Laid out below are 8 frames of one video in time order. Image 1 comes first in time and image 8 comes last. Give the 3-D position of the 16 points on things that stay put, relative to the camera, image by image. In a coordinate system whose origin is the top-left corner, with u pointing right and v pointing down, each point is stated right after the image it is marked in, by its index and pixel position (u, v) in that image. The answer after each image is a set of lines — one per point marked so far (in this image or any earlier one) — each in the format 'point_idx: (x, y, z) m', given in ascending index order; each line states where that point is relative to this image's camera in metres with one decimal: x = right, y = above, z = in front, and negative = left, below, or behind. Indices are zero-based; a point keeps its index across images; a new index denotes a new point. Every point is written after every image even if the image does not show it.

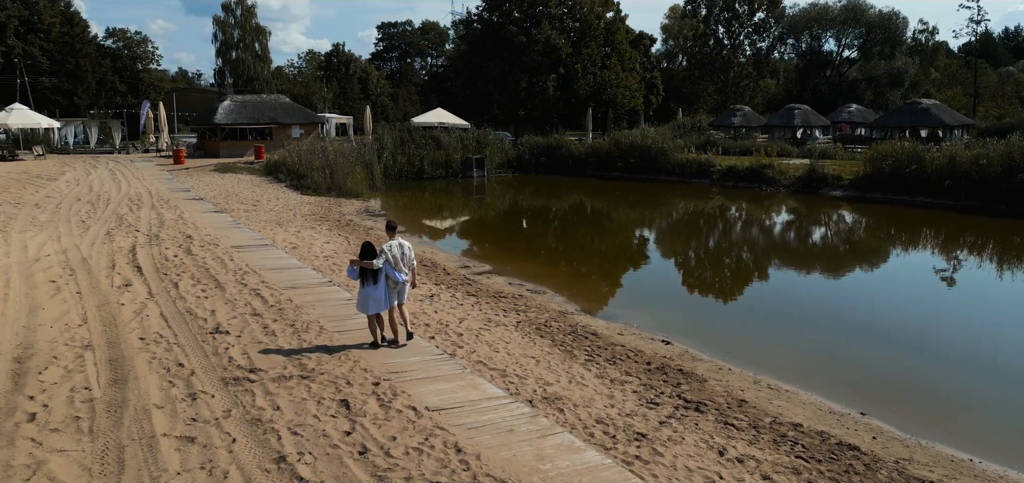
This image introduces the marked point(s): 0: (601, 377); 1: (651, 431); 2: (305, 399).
0: (+0.7, -1.1, +6.1) m
1: (+0.9, -1.3, +4.9) m
2: (-1.3, -1.0, +4.7) m
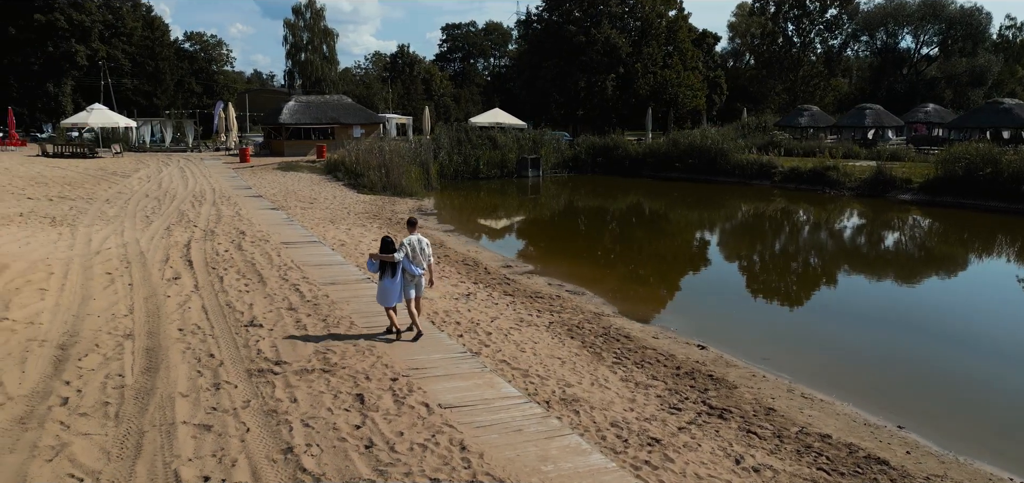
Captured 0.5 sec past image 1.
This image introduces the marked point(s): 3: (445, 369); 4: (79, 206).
0: (+0.9, -1.2, +6.1) m
1: (+1.0, -1.3, +4.8) m
2: (-1.3, -1.0, +4.8) m
3: (-0.5, -1.0, +5.4) m
4: (-8.6, +0.7, +14.3) m
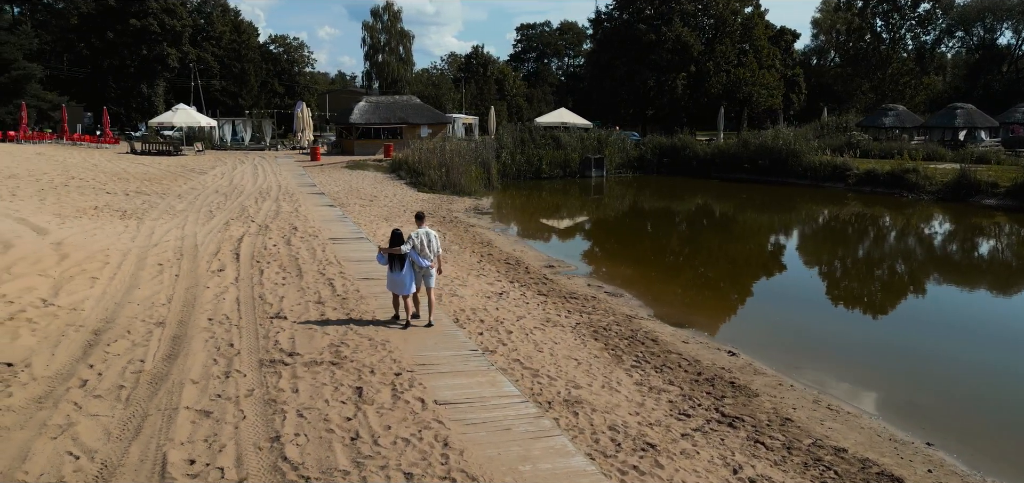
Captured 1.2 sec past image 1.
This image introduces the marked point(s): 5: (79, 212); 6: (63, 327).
0: (+1.0, -1.2, +6.0) m
1: (+1.0, -1.3, +4.7) m
2: (-1.3, -1.0, +4.9) m
3: (-0.5, -0.9, +5.5) m
4: (-7.5, +0.9, +15.1) m
5: (-7.3, +0.5, +12.2) m
6: (-3.6, -0.7, +5.8) m
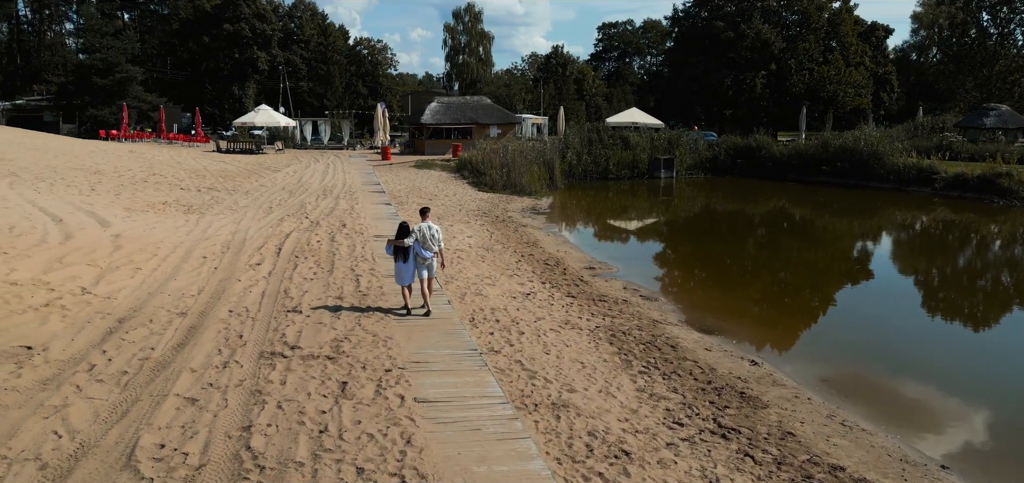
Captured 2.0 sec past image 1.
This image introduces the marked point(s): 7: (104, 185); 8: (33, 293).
0: (+1.0, -1.2, +5.8) m
1: (+0.8, -1.3, +4.6) m
2: (-1.4, -0.9, +5.0) m
3: (-0.5, -0.9, +5.5) m
4: (-6.4, +1.0, +15.9) m
5: (-6.5, +0.6, +13.0) m
6: (-3.6, -0.6, +6.2) m
7: (-8.5, +1.2, +15.2) m
8: (-4.3, -0.5, +6.5) m
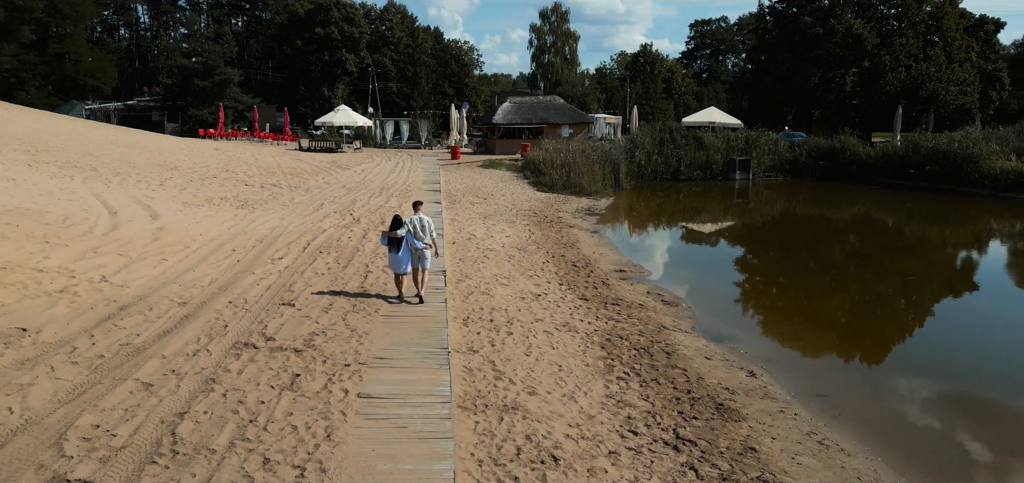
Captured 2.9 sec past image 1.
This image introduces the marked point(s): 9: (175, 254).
0: (+0.8, -1.2, +5.7) m
1: (+0.4, -1.3, +4.5) m
2: (-1.7, -0.9, +5.2) m
3: (-0.8, -0.9, +5.5) m
4: (-5.4, +1.1, +16.6) m
5: (-5.8, +0.8, +13.7) m
6: (-3.8, -0.5, +6.6) m
7: (-7.5, +1.4, +16.1) m
8: (-4.4, -0.4, +7.0) m
9: (-4.2, -0.2, +9.0) m
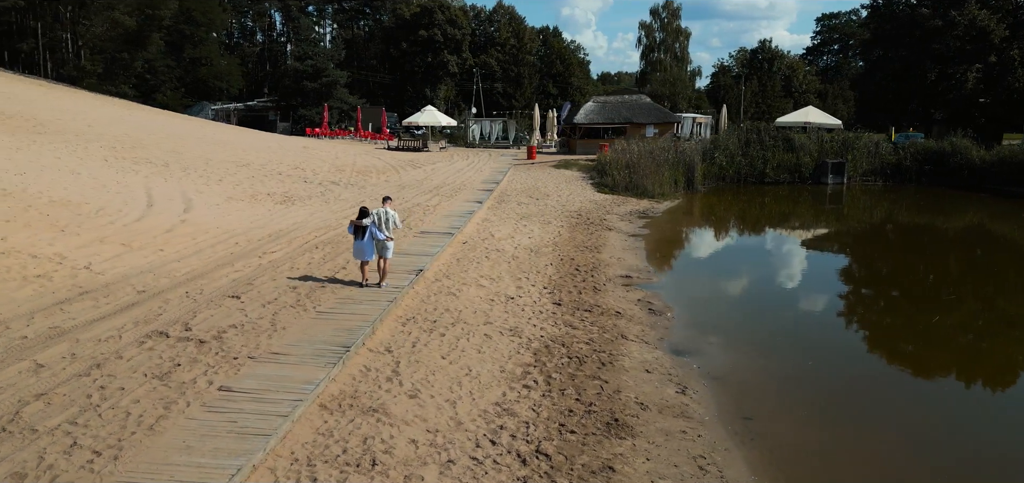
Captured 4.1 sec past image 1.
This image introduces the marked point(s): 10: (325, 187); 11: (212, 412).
0: (-0.1, -1.2, +5.5) m
1: (-0.7, -1.3, +4.4) m
2: (-2.6, -0.9, +5.5) m
3: (-1.7, -0.9, +5.7) m
4: (-4.3, +1.2, +17.3) m
5: (-5.3, +0.9, +14.5) m
6: (-4.4, -0.4, +7.2) m
7: (-6.5, +1.6, +17.2) m
8: (-5.0, -0.3, +7.7) m
9: (-4.4, 0.0, +9.6) m
10: (-4.5, +1.3, +17.5) m
11: (-1.9, -1.1, +4.6) m
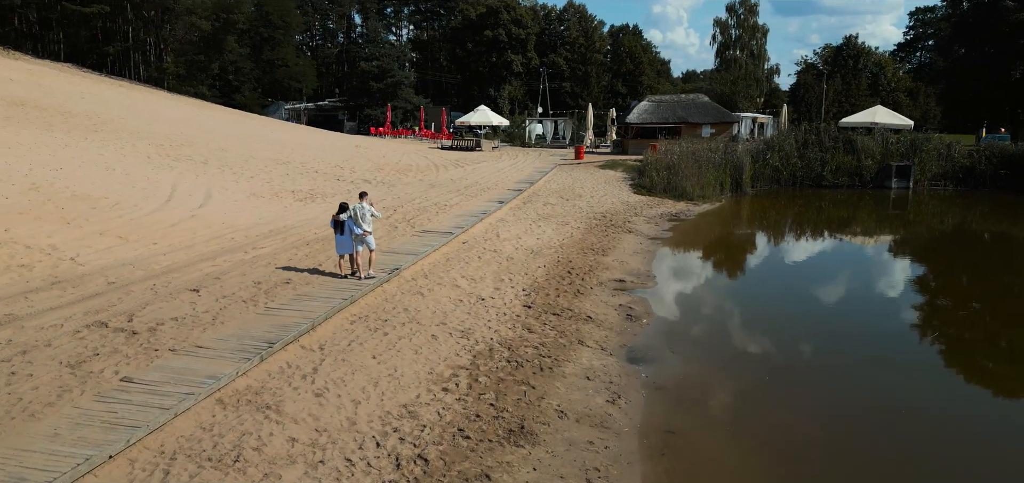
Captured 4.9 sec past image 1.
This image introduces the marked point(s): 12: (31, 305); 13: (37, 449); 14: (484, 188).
0: (-0.8, -1.2, +5.5) m
1: (-1.5, -1.3, +4.4) m
2: (-3.3, -0.8, +5.7) m
3: (-2.3, -0.9, +5.8) m
4: (-3.7, +1.3, +17.6) m
5: (-4.9, +1.0, +15.0) m
6: (-4.9, -0.4, +7.6) m
7: (-5.9, +1.7, +17.7) m
8: (-5.4, -0.2, +8.2) m
9: (-4.6, 0.0, +10.0) m
10: (-3.9, +1.4, +17.8) m
11: (-2.7, -1.0, +4.7) m
12: (-4.4, -0.6, +6.7) m
13: (-2.6, -1.2, +4.1) m
14: (-0.7, +1.3, +18.8) m
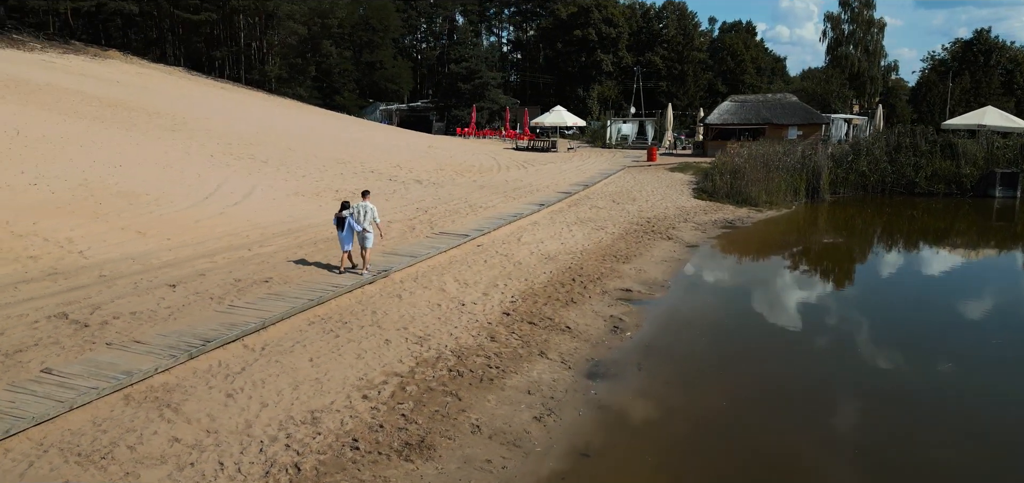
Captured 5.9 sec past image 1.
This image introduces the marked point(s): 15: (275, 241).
0: (-1.5, -1.3, +5.5) m
1: (-2.3, -1.4, +4.5) m
2: (-3.9, -0.8, +6.0) m
3: (-3.0, -0.9, +6.0) m
4: (-2.6, +1.3, +17.9) m
5: (-4.2, +1.0, +15.4) m
6: (-5.2, -0.3, +8.1) m
7: (-4.7, +1.7, +18.3) m
8: (-5.7, -0.1, +8.8) m
9: (-4.6, +0.1, +10.4) m
10: (-2.7, +1.4, +18.1) m
11: (-3.5, -1.0, +5.0) m
12: (-4.9, -0.5, +7.1) m
13: (-3.5, -1.1, +4.4) m
14: (+0.6, +1.3, +18.6) m
15: (-3.4, 0.0, +10.5) m
